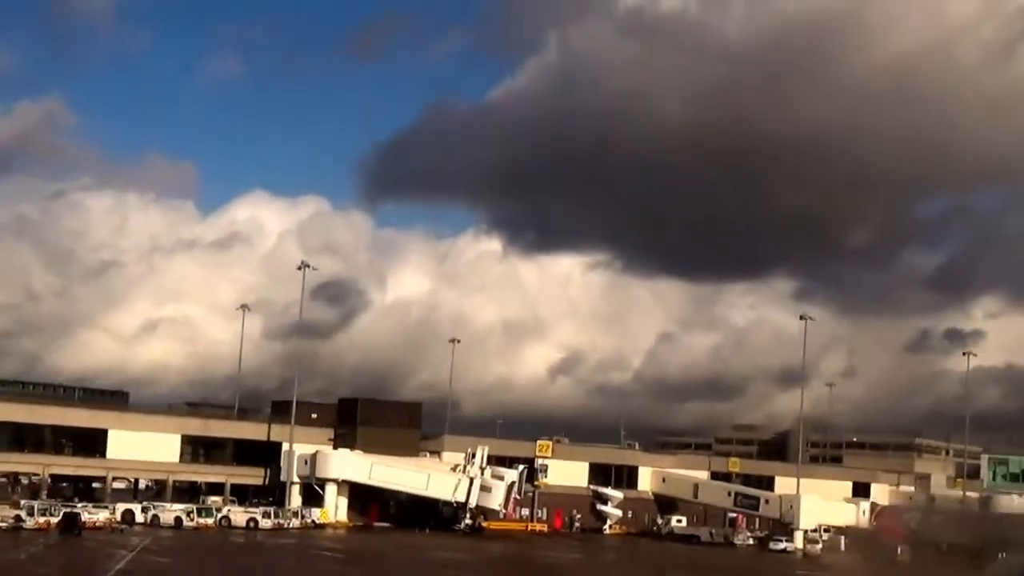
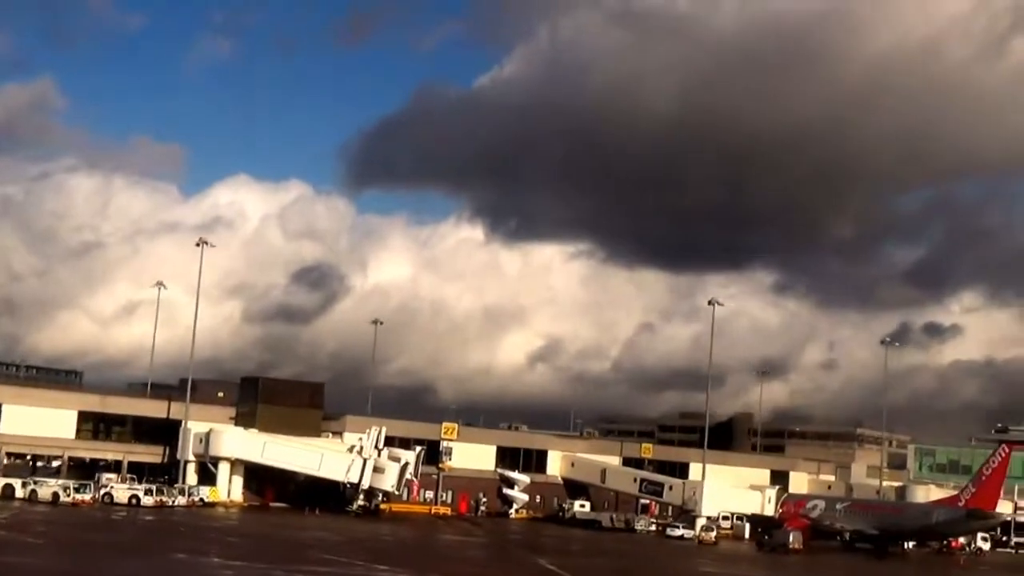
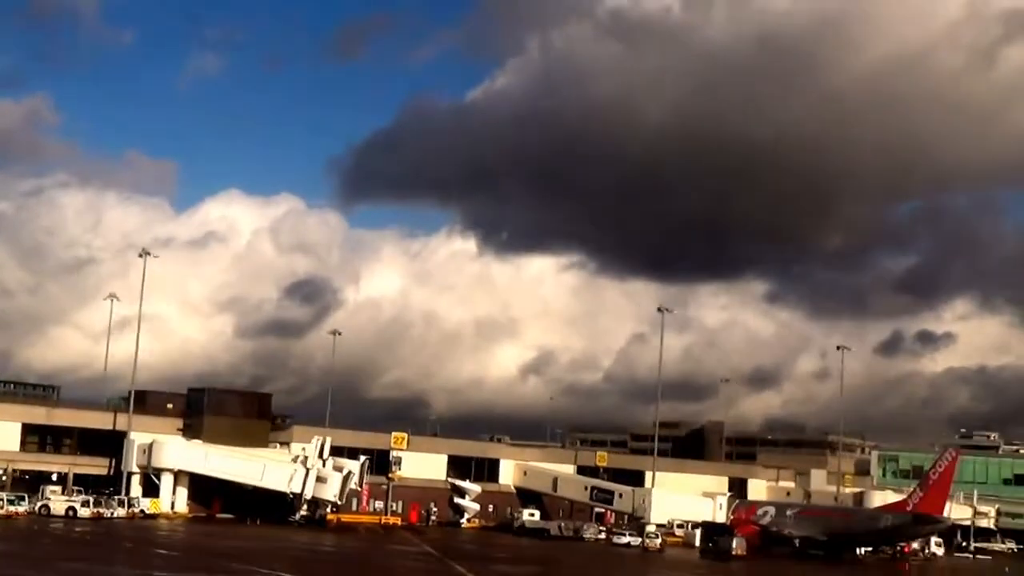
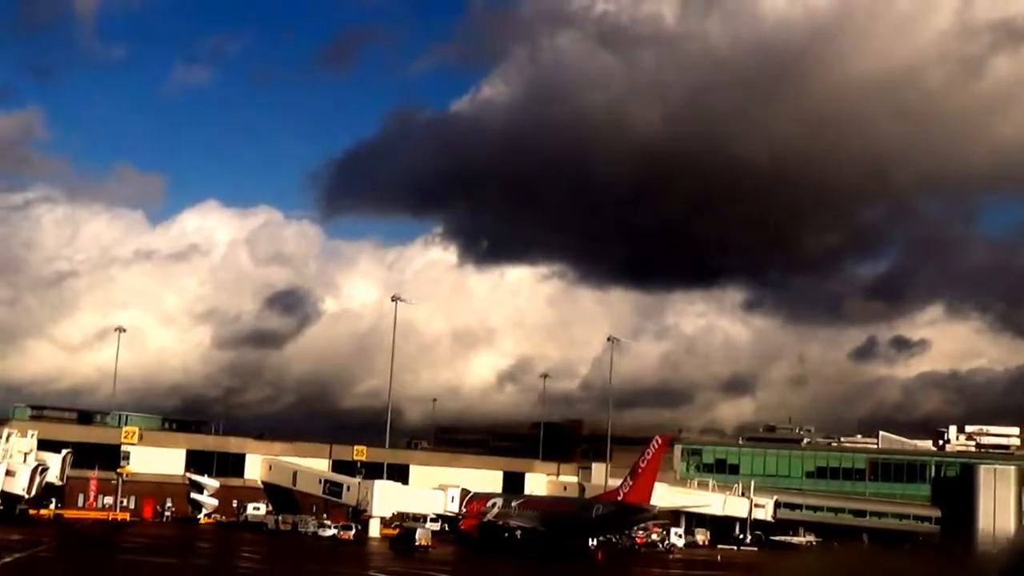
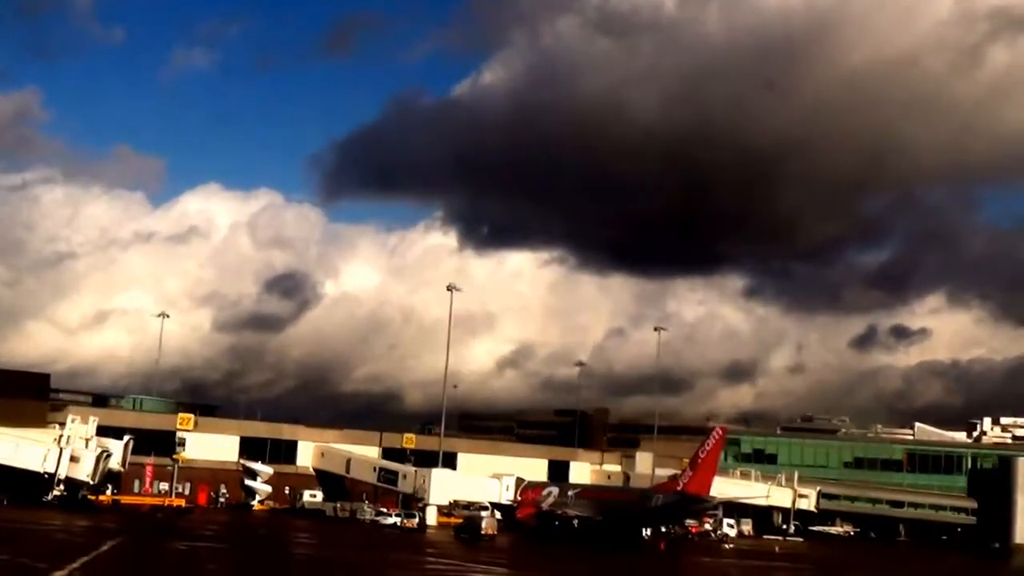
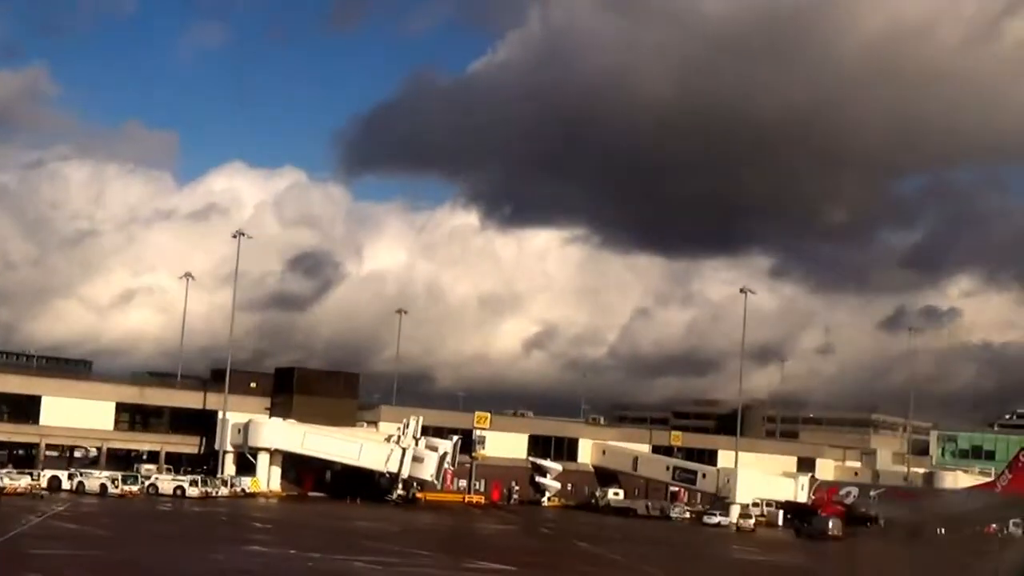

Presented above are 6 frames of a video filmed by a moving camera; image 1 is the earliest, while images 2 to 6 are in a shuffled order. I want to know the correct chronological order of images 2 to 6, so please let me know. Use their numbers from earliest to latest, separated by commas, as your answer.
6, 2, 3, 5, 4
